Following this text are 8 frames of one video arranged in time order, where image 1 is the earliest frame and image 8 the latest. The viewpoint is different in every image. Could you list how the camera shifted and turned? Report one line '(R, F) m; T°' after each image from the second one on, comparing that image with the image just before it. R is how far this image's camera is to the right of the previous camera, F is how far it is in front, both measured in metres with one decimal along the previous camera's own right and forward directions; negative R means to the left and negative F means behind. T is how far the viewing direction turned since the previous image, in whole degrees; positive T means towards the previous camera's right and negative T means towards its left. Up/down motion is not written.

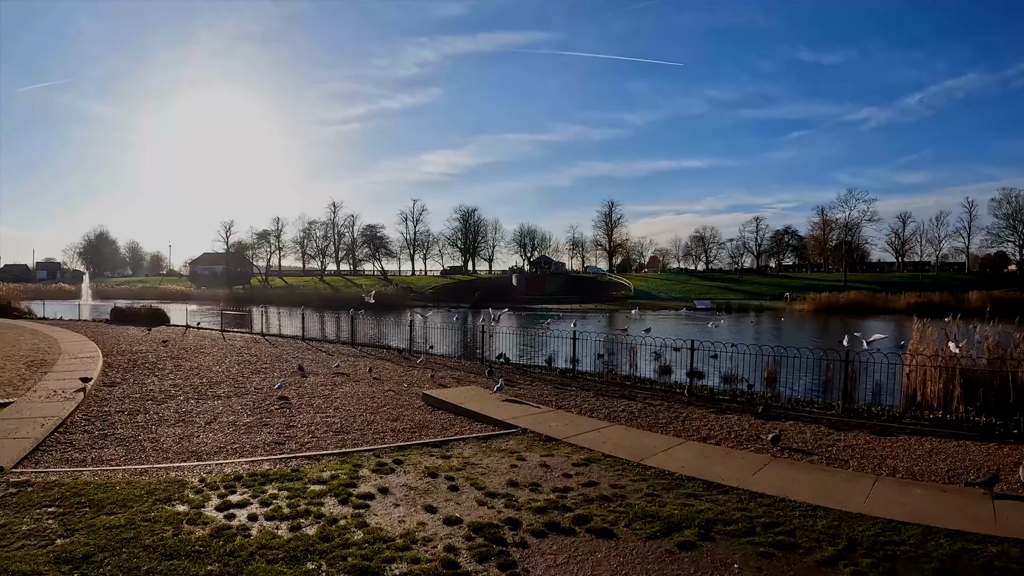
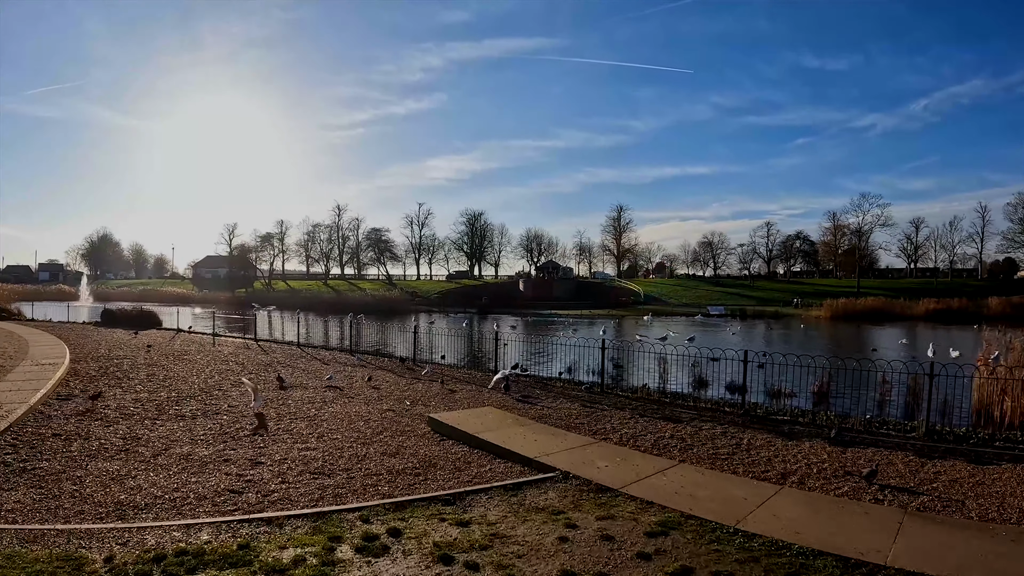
(-0.4, +2.2) m; 0°
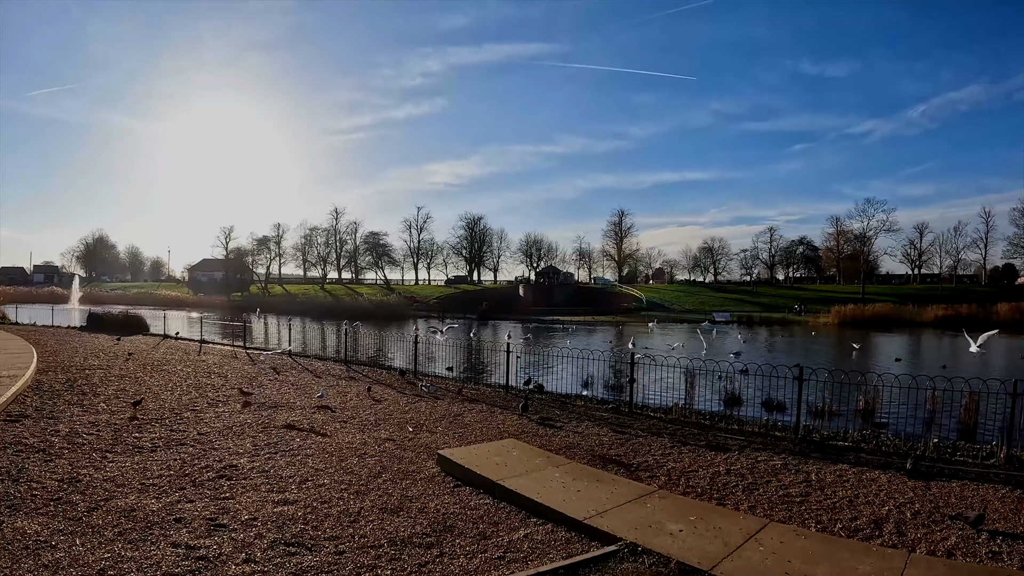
(-0.4, +1.7) m; 0°
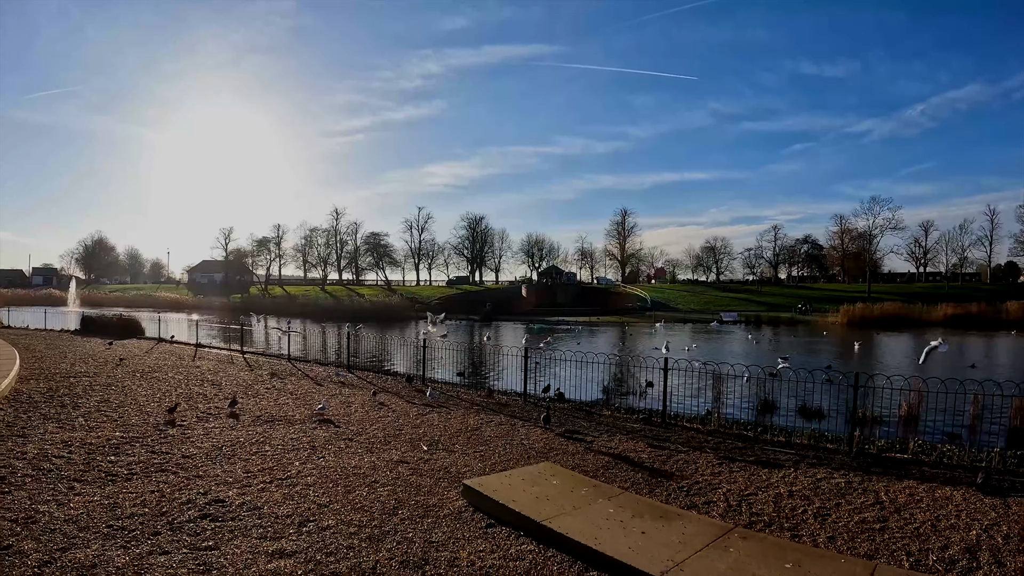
(-0.4, +1.2) m; 0°
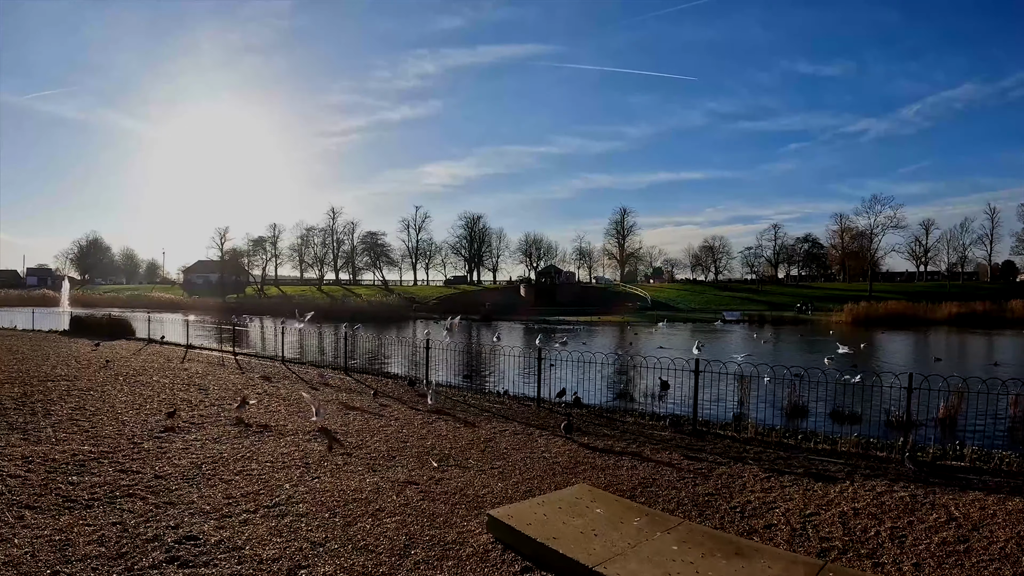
(-0.3, +1.1) m; 0°
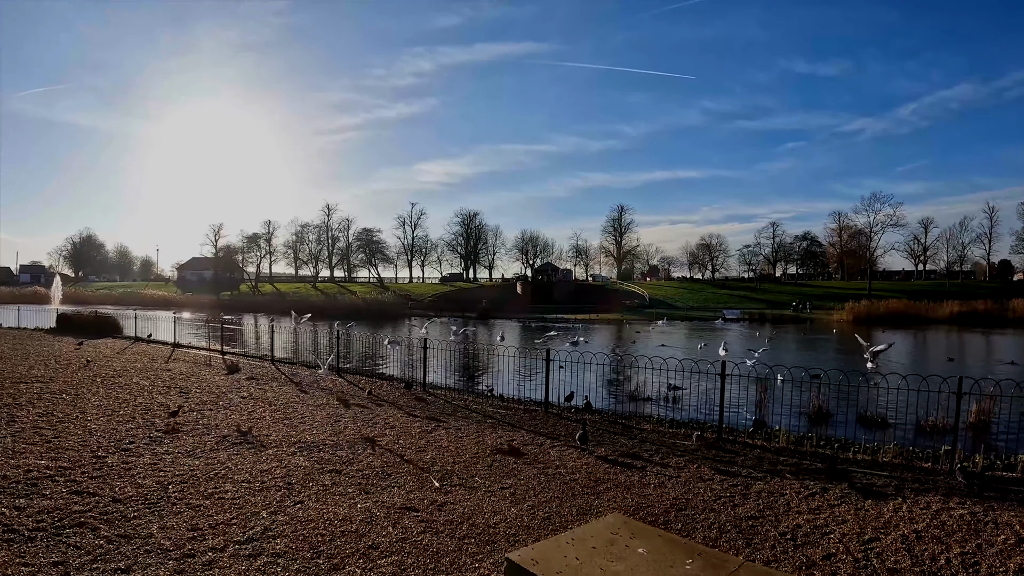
(-0.2, +1.0) m; 0°
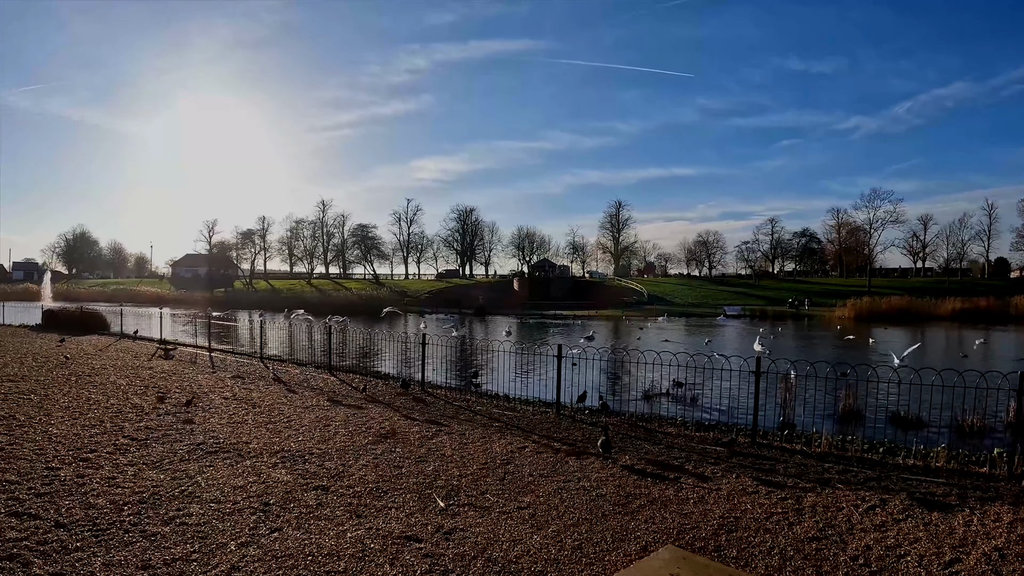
(-0.2, +1.0) m; 0°
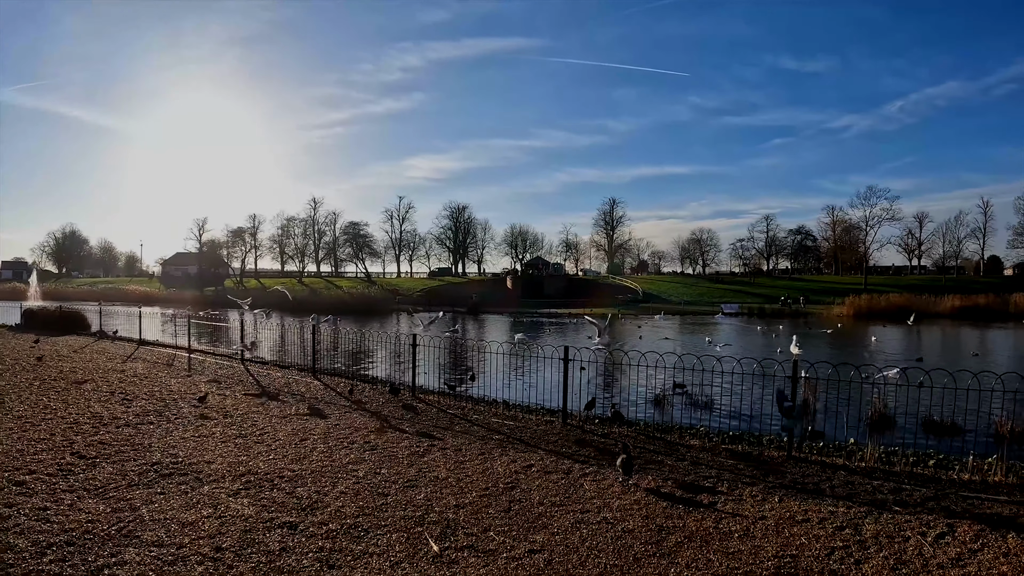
(-0.1, +1.0) m; +1°
